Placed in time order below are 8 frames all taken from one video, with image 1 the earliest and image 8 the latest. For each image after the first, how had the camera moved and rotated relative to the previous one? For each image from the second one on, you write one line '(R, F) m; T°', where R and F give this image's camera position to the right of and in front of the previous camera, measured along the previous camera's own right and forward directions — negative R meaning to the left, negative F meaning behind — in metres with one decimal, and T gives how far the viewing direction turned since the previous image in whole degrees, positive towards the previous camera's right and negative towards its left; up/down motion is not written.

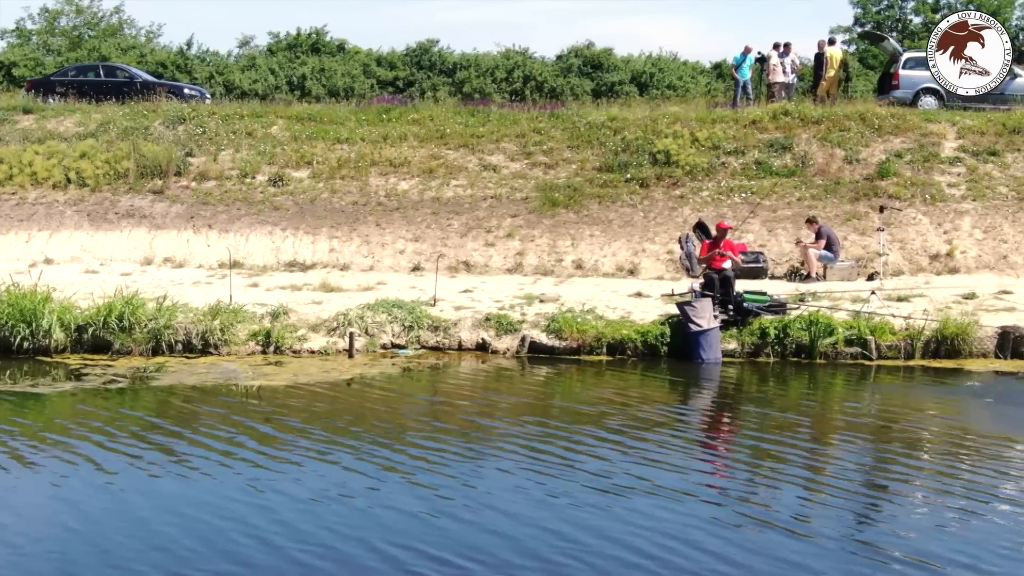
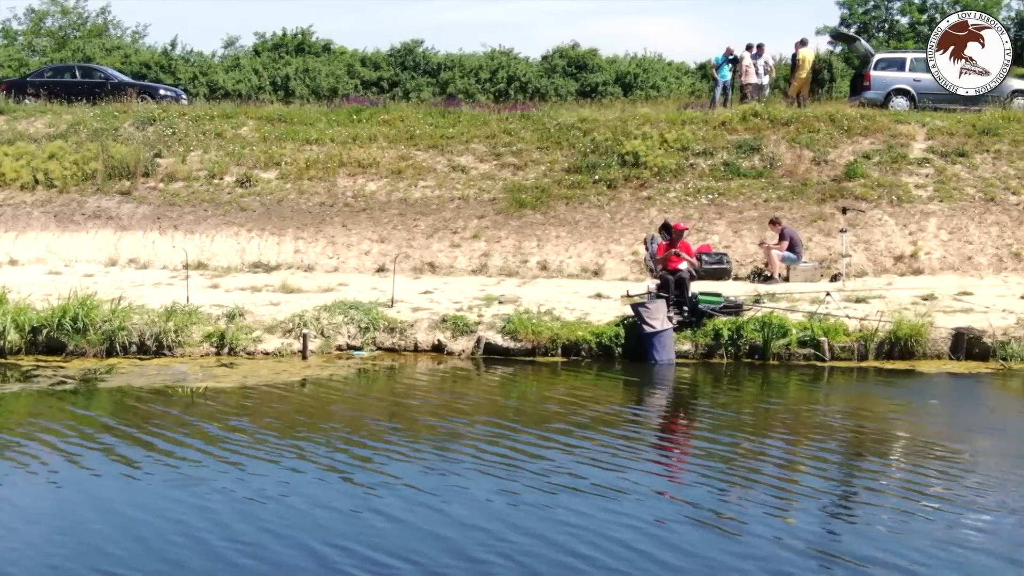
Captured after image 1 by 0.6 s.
(+0.5, 0.0) m; 0°
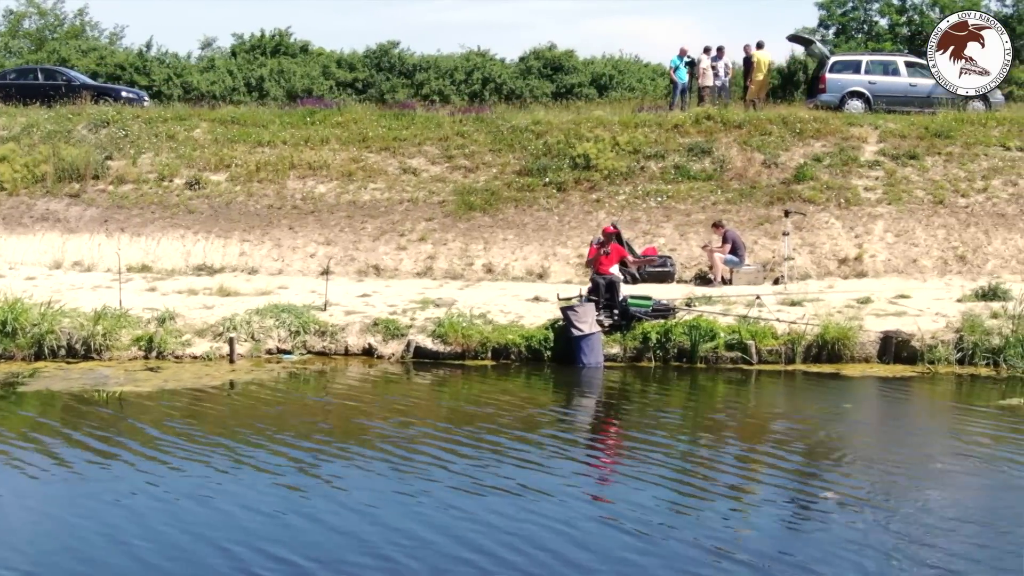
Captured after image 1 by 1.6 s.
(+0.7, 0.0) m; 0°
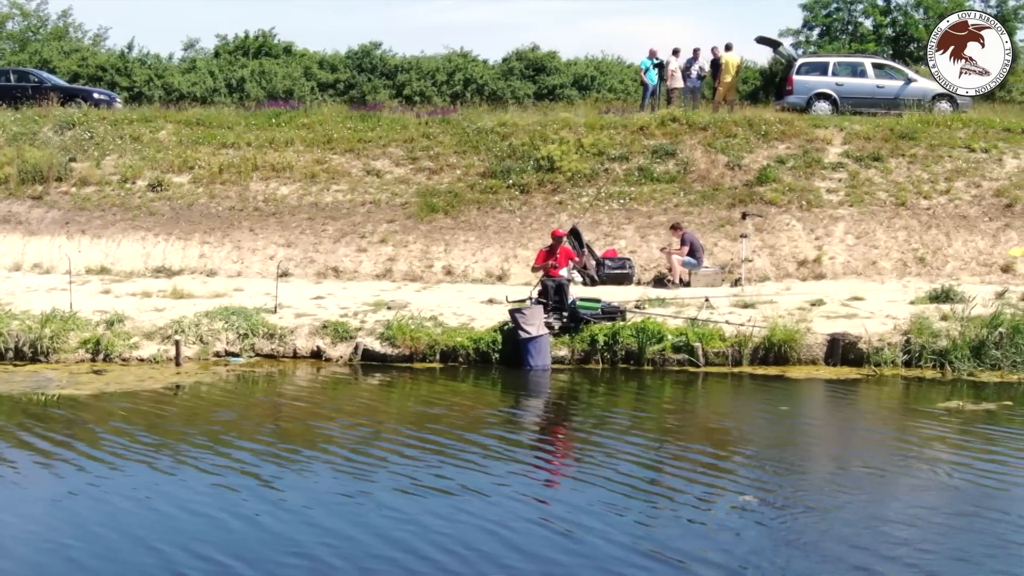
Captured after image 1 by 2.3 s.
(+0.5, 0.0) m; 0°
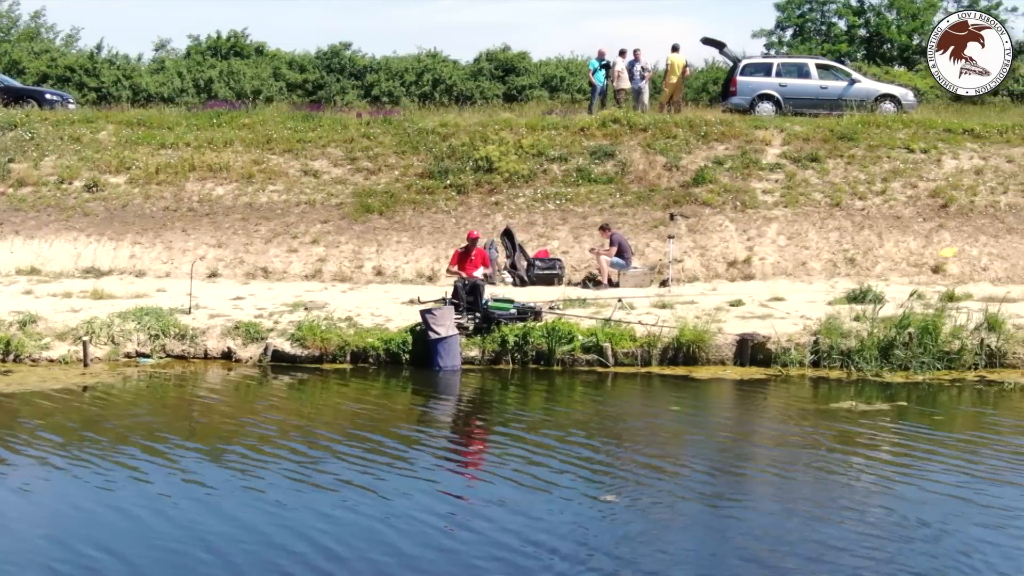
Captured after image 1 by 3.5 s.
(+0.9, 0.0) m; 0°
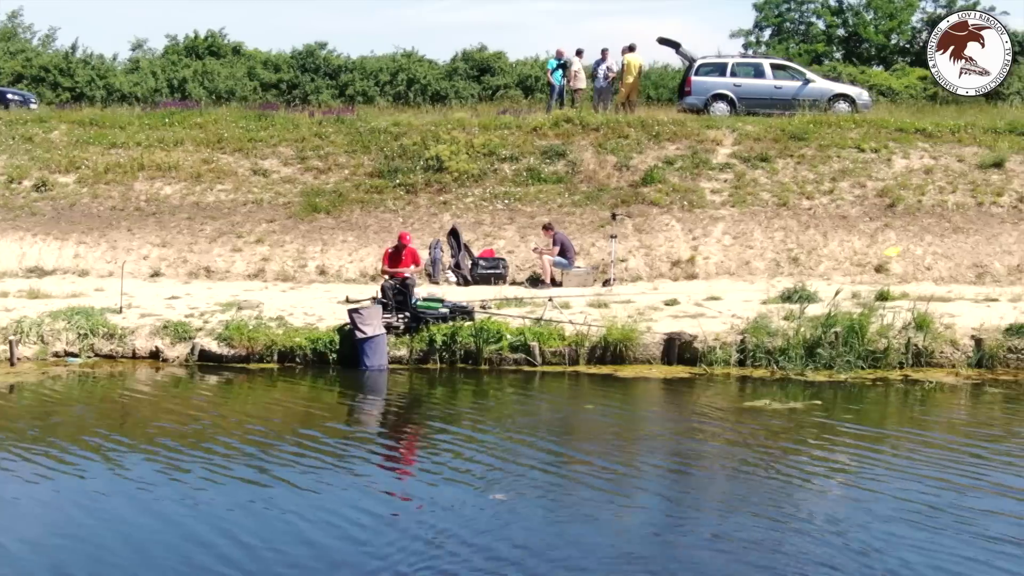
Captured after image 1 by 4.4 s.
(+0.7, 0.0) m; 0°
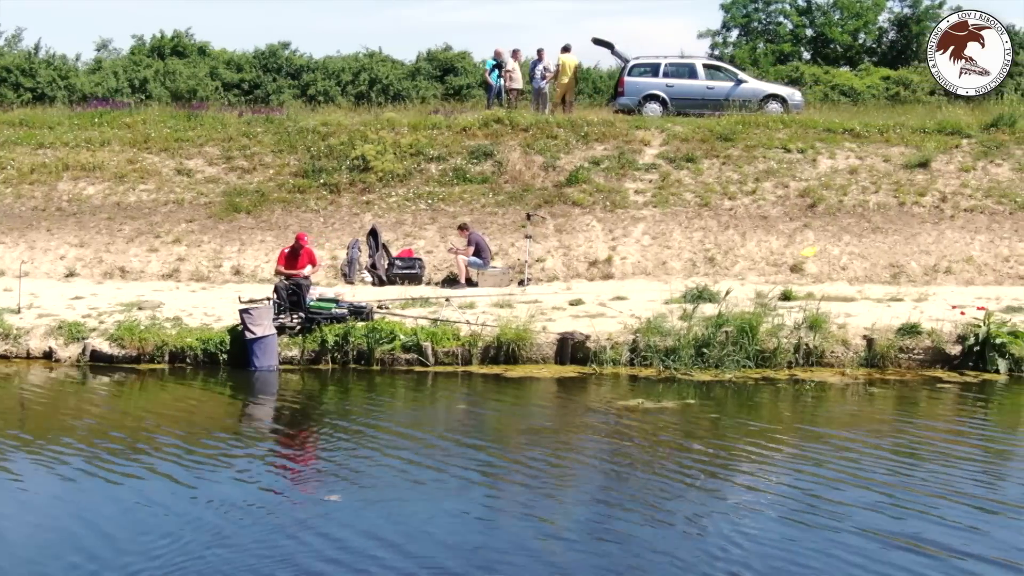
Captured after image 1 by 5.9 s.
(+1.1, 0.0) m; 0°
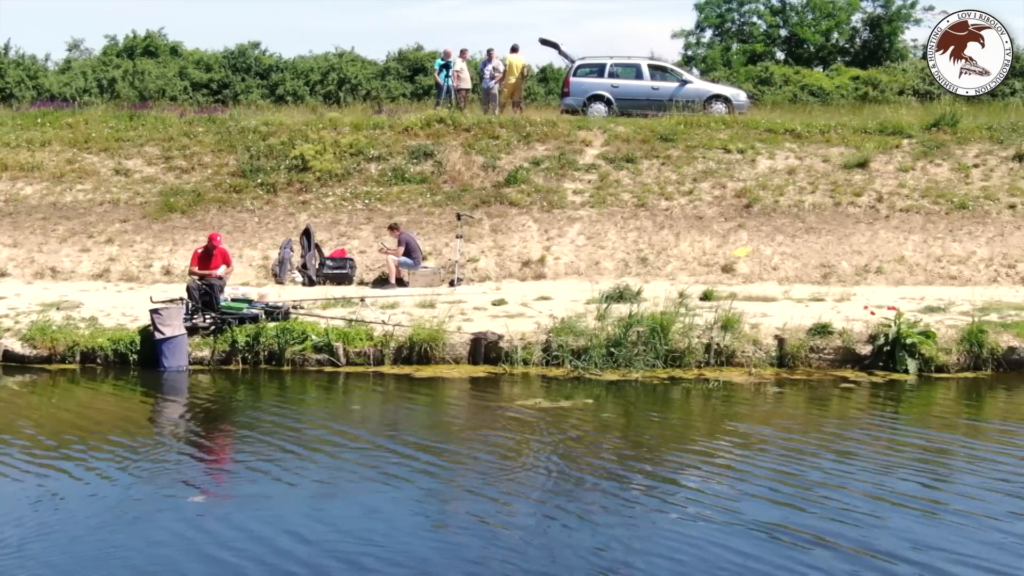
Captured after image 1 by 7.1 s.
(+0.9, 0.0) m; 0°
